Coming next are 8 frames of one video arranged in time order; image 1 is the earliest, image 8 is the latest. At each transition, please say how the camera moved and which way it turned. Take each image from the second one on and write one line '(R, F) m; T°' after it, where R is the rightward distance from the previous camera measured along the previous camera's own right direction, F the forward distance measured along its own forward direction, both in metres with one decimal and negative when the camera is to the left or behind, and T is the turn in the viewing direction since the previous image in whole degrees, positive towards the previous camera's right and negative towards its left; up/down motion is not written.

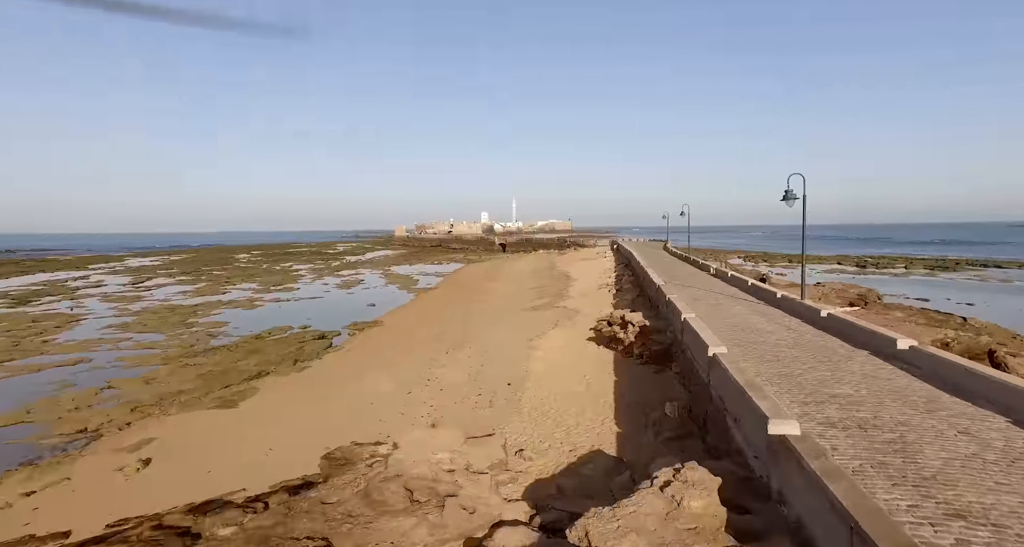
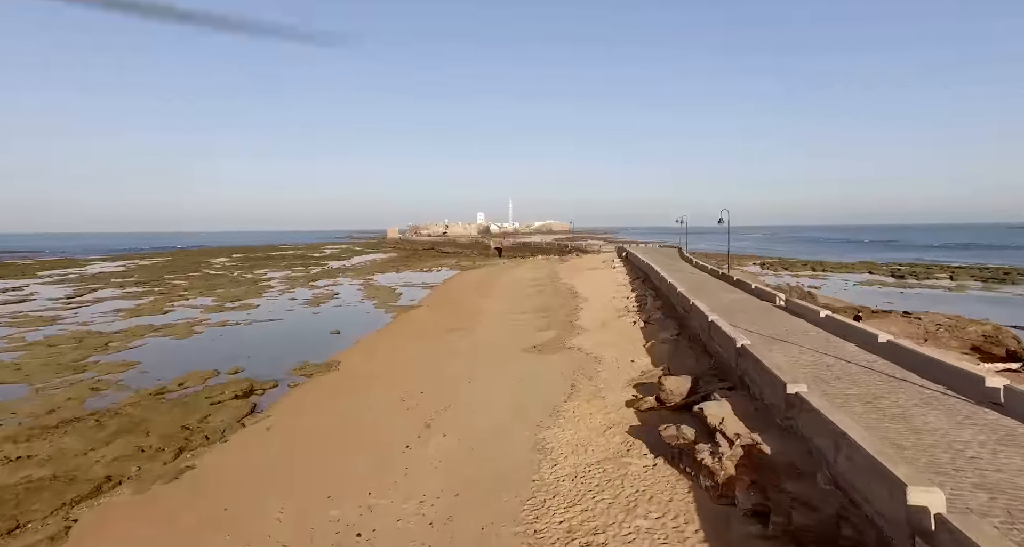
(0.0, +3.4) m; 0°
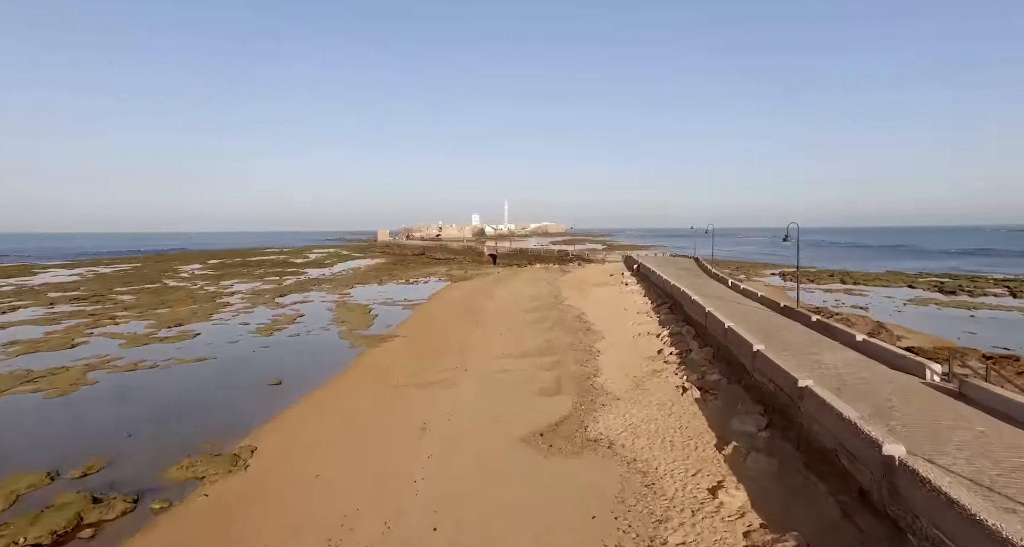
(0.0, +3.7) m; 0°
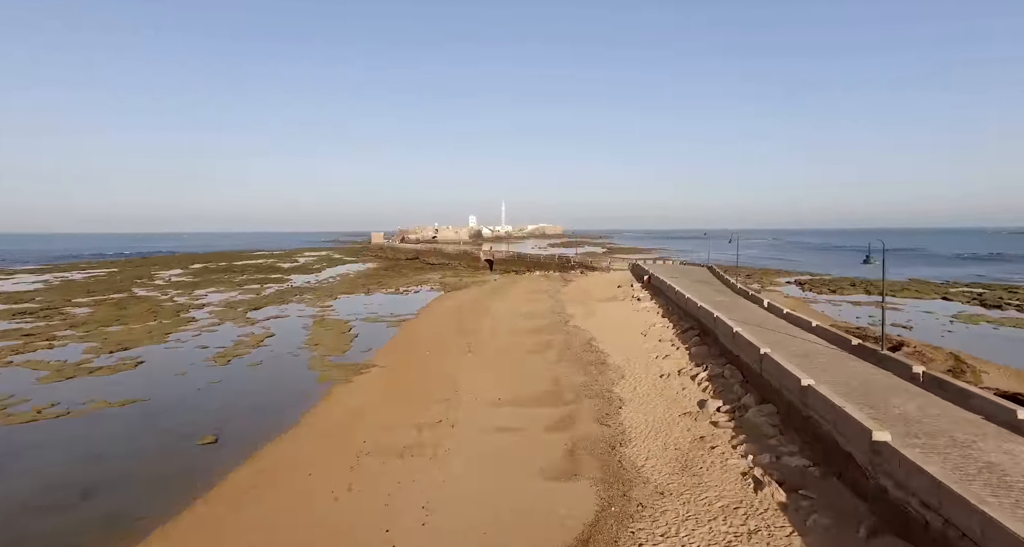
(0.0, +2.5) m; 0°
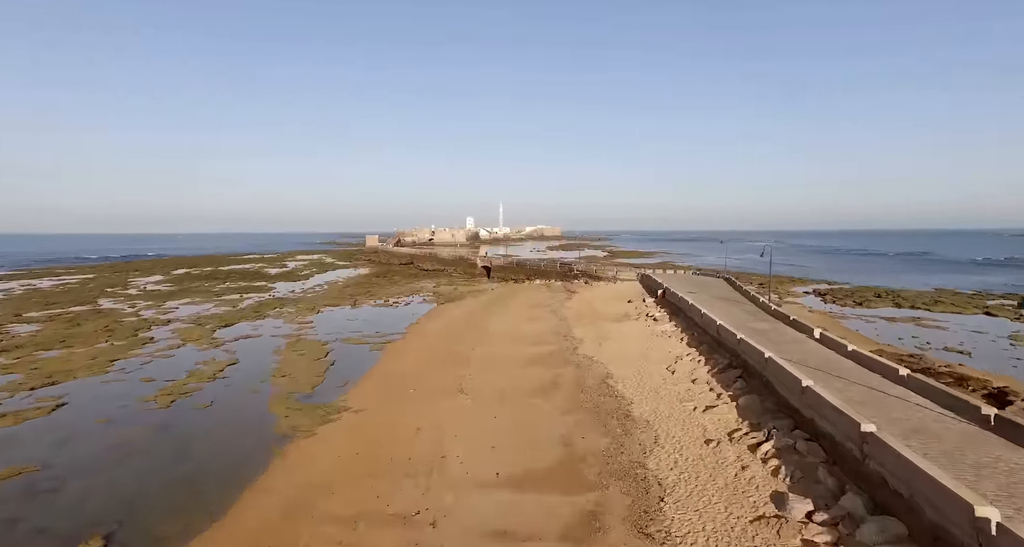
(-0.1, +2.5) m; 0°
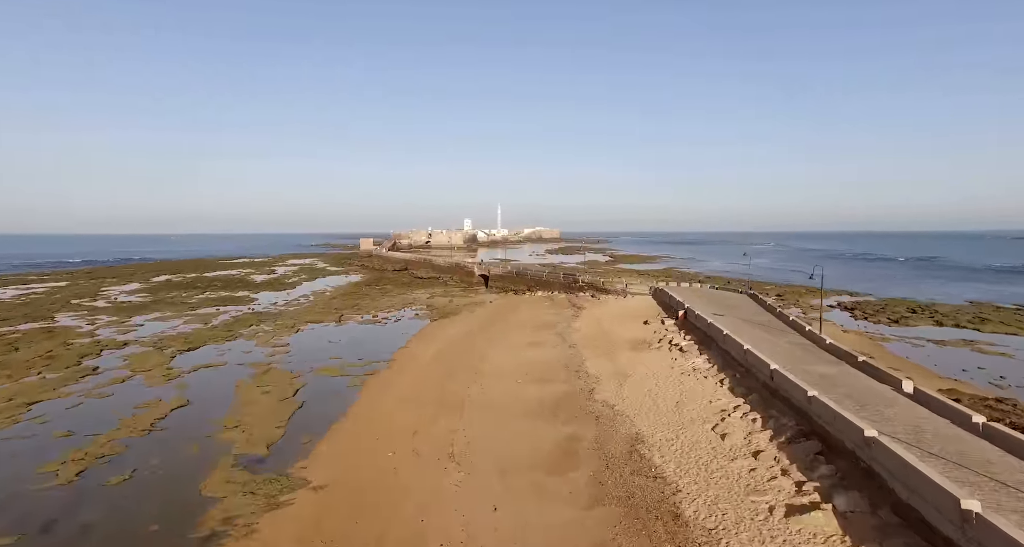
(-0.1, +2.7) m; 0°
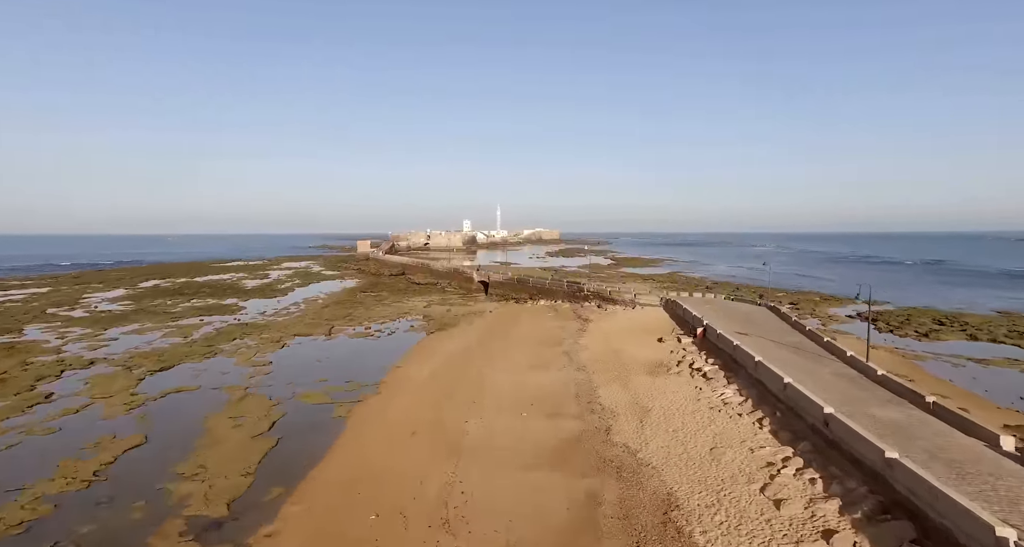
(-0.1, +1.8) m; 0°
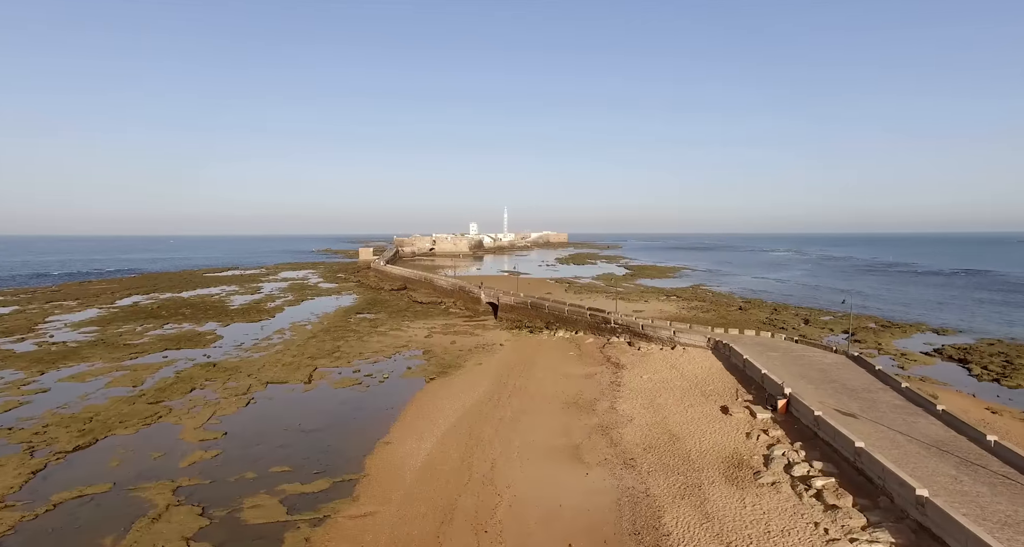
(-0.4, +4.5) m; -1°
